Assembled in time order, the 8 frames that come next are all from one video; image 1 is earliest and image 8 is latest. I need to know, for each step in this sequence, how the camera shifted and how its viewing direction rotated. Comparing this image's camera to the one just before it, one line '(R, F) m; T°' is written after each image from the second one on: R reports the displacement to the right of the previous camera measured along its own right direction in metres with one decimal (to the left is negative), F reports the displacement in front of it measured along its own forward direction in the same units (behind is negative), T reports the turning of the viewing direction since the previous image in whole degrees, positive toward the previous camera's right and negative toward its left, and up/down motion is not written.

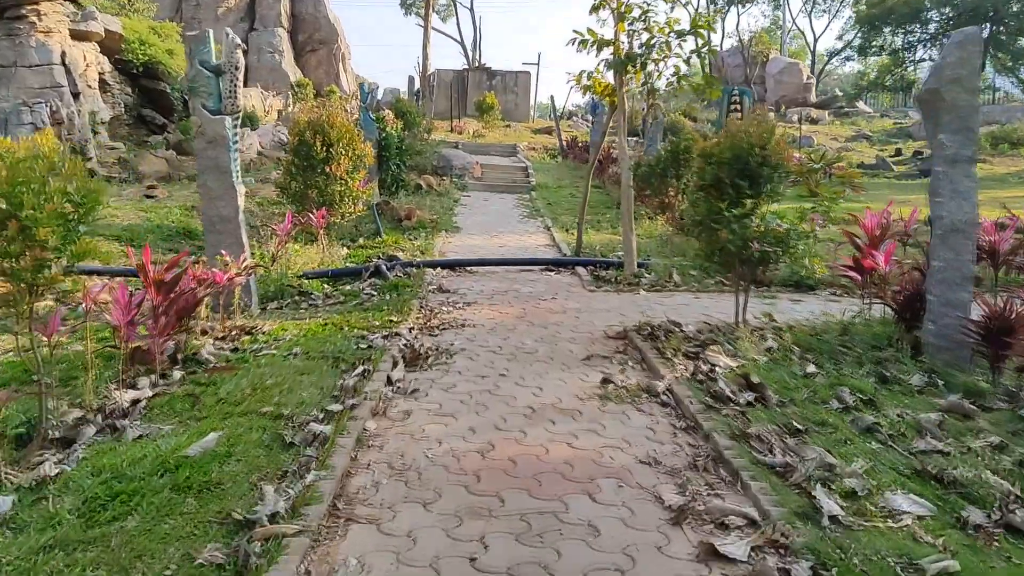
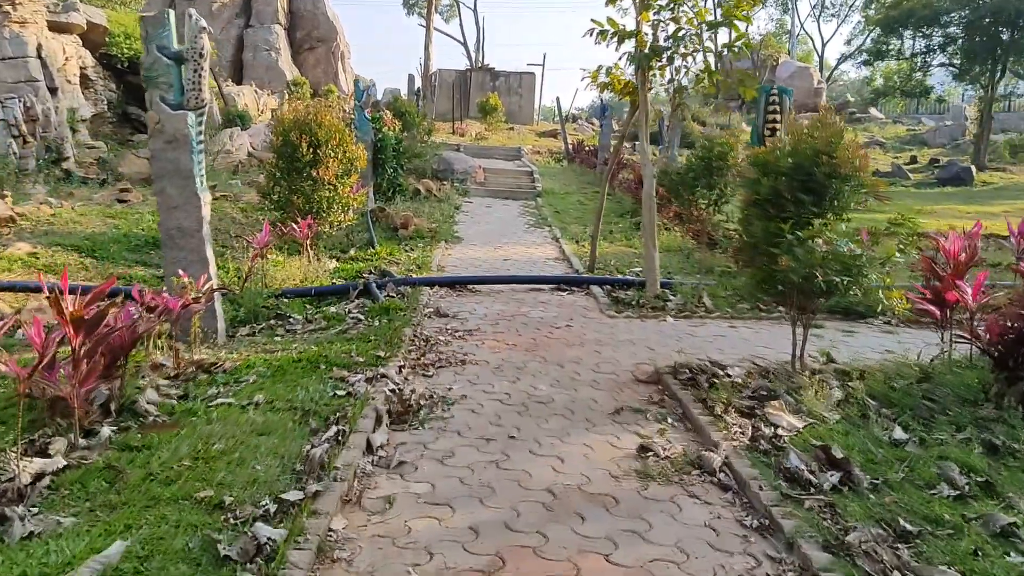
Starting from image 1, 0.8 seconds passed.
(-0.1, +0.9) m; 0°
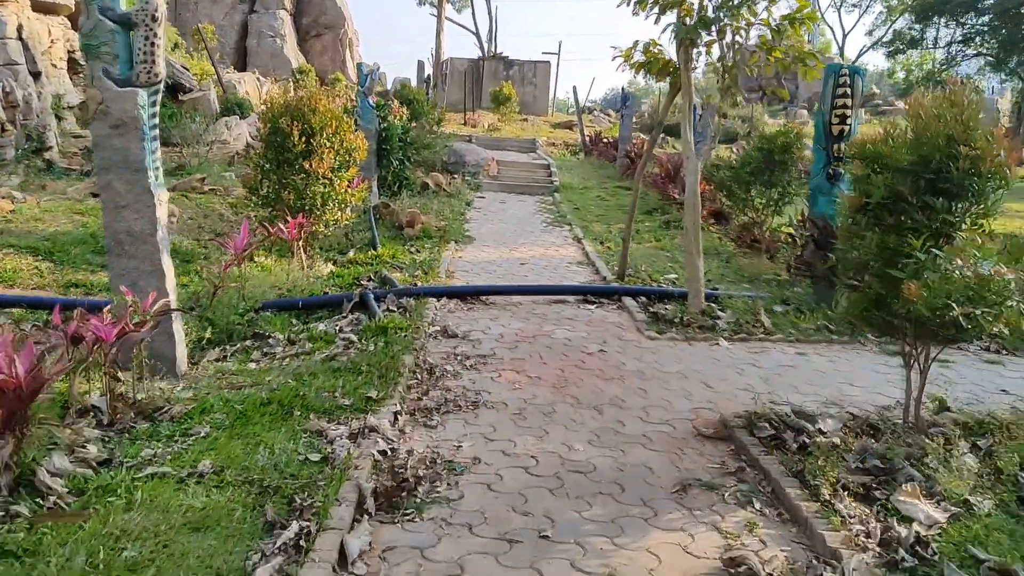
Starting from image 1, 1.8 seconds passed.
(-0.1, +1.0) m; -1°
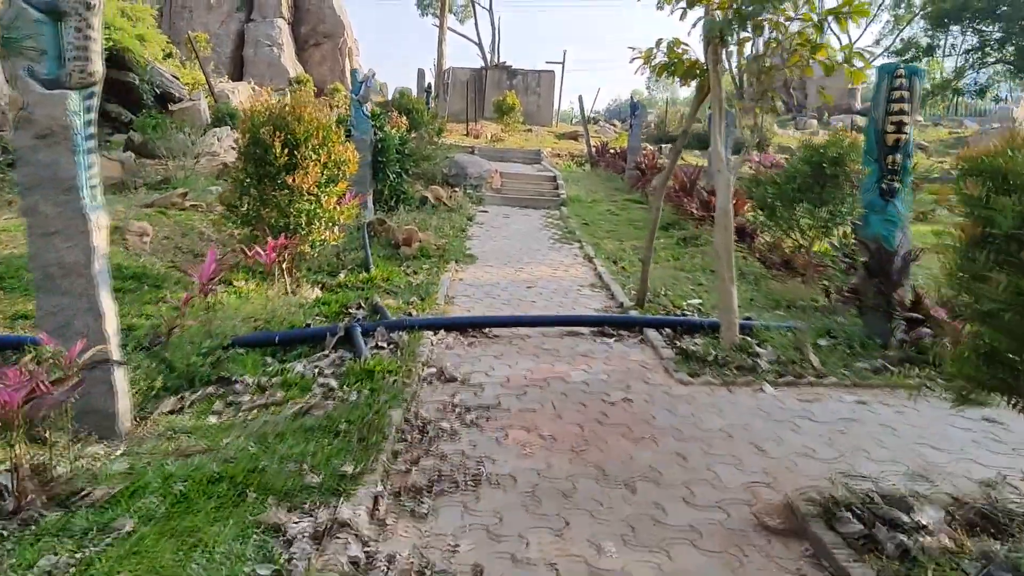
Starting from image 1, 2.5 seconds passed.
(0.0, +0.7) m; 0°
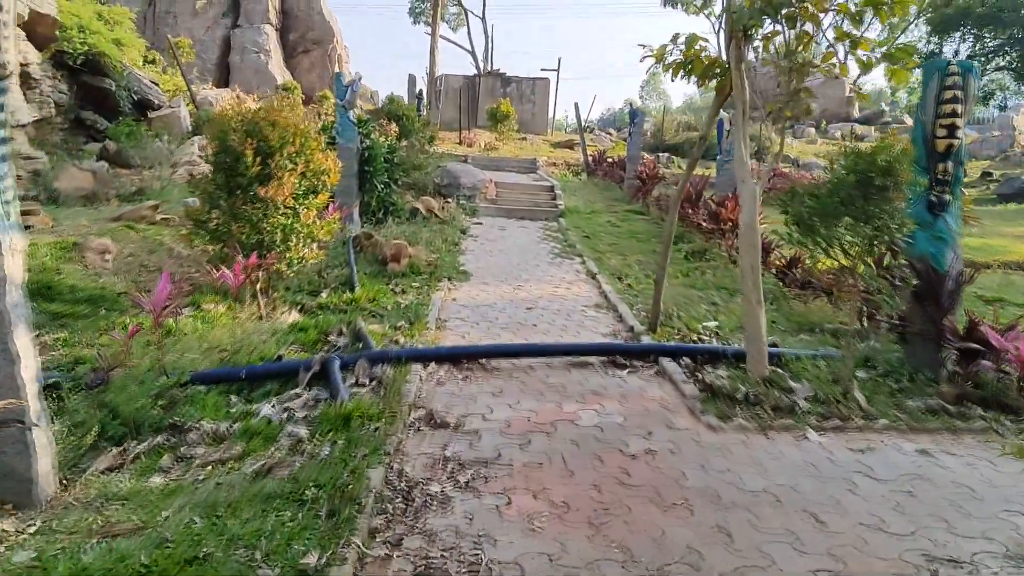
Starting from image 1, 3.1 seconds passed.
(0.0, +0.6) m; +1°
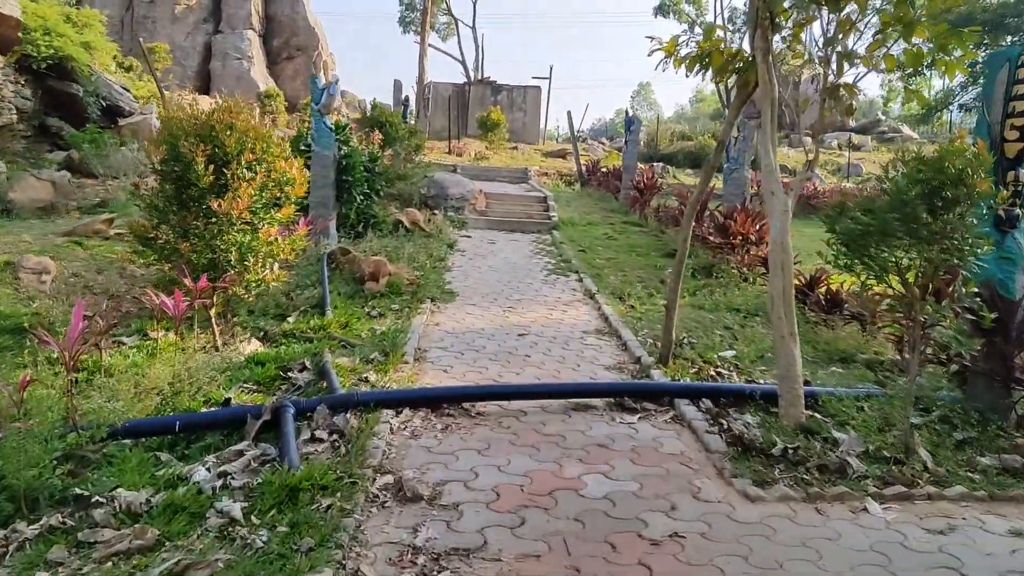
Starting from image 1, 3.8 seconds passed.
(0.0, +0.7) m; +1°
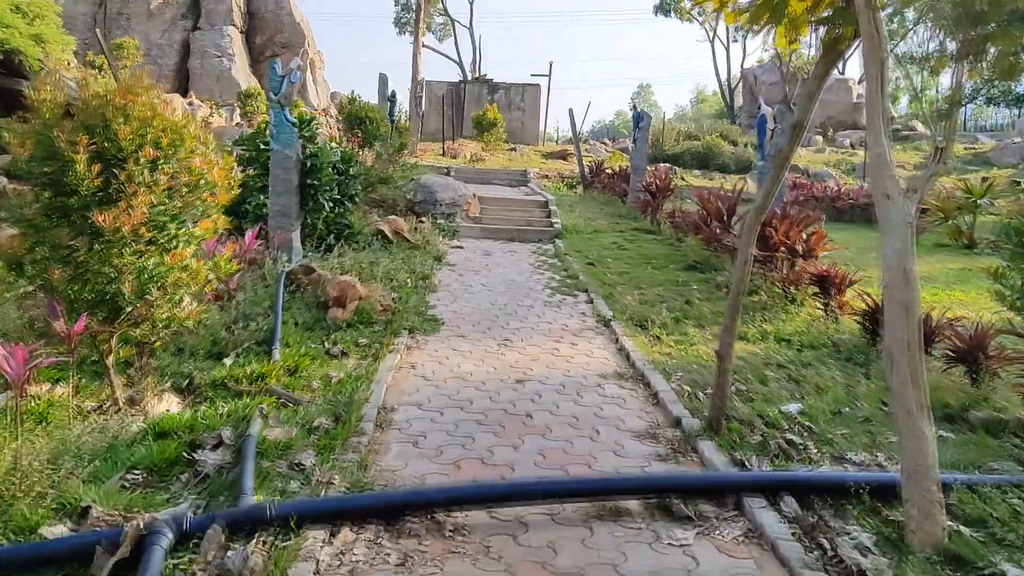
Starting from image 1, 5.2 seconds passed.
(0.0, +1.3) m; 0°
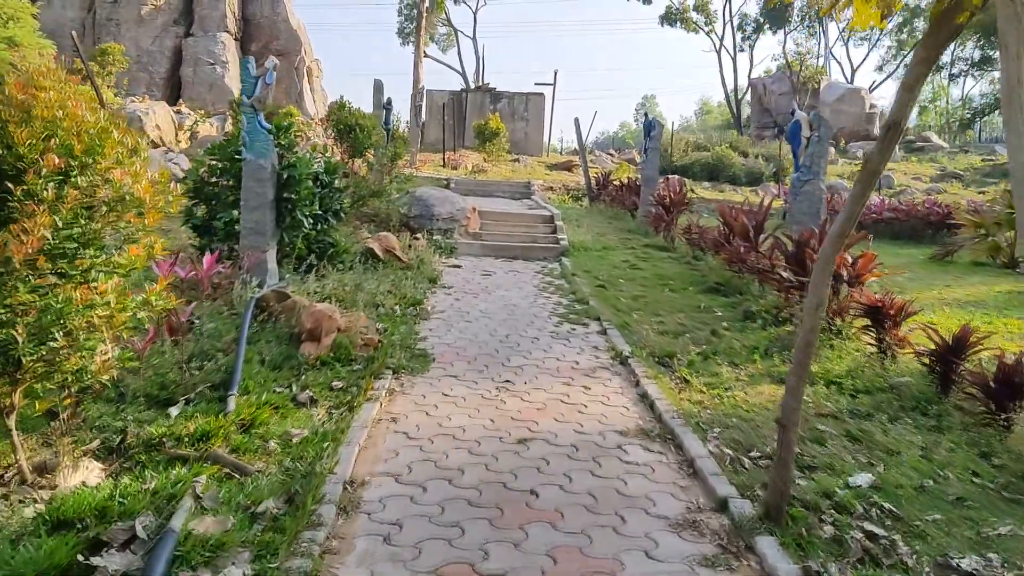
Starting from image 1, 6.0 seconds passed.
(0.0, +0.8) m; 0°
